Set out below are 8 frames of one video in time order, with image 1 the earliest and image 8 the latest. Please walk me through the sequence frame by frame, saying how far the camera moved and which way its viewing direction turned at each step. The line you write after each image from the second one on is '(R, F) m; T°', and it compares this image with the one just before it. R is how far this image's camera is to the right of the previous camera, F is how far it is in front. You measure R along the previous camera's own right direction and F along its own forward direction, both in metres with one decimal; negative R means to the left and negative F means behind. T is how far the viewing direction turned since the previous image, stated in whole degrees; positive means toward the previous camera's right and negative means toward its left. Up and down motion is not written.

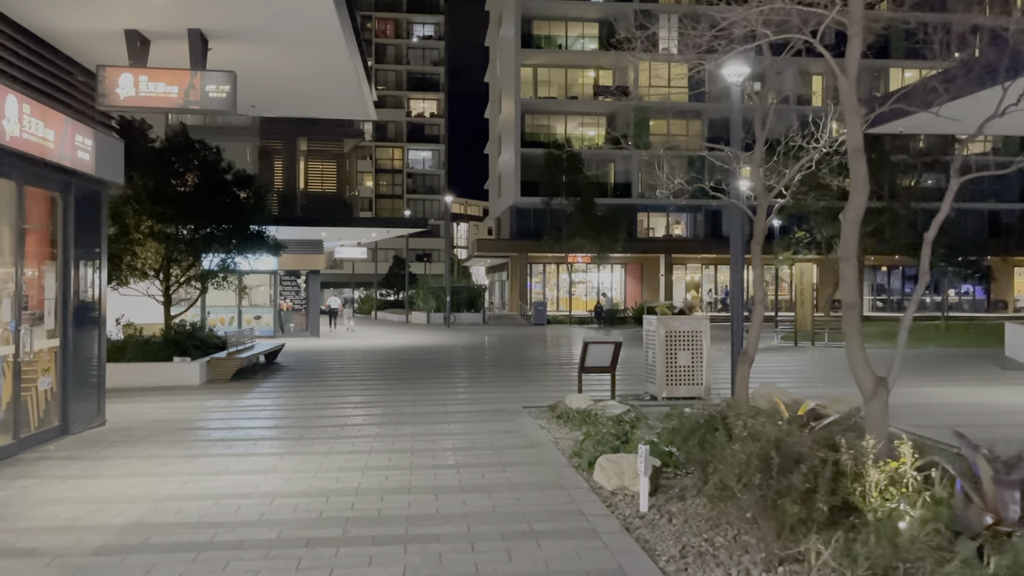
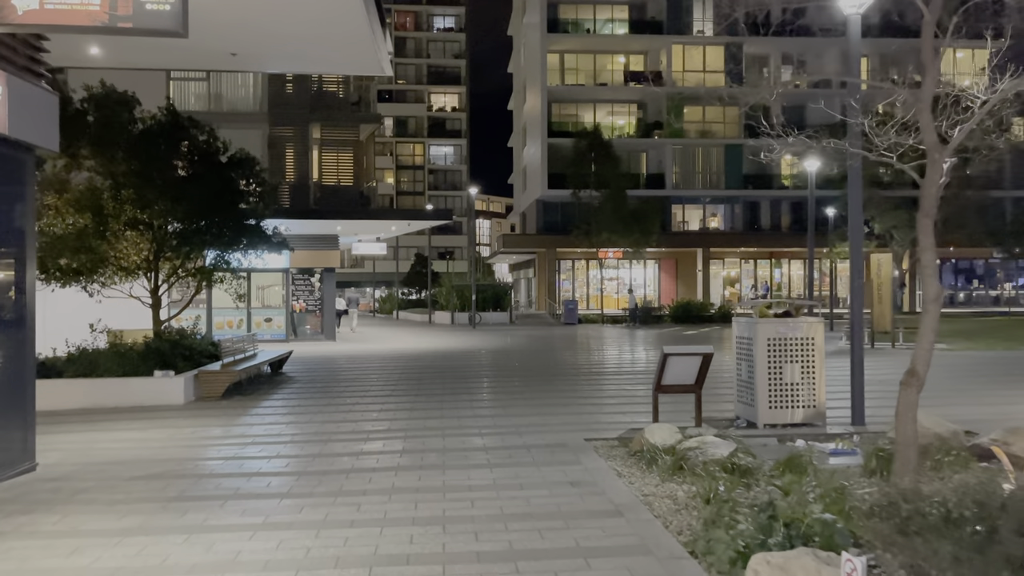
(-0.4, +2.5) m; -2°
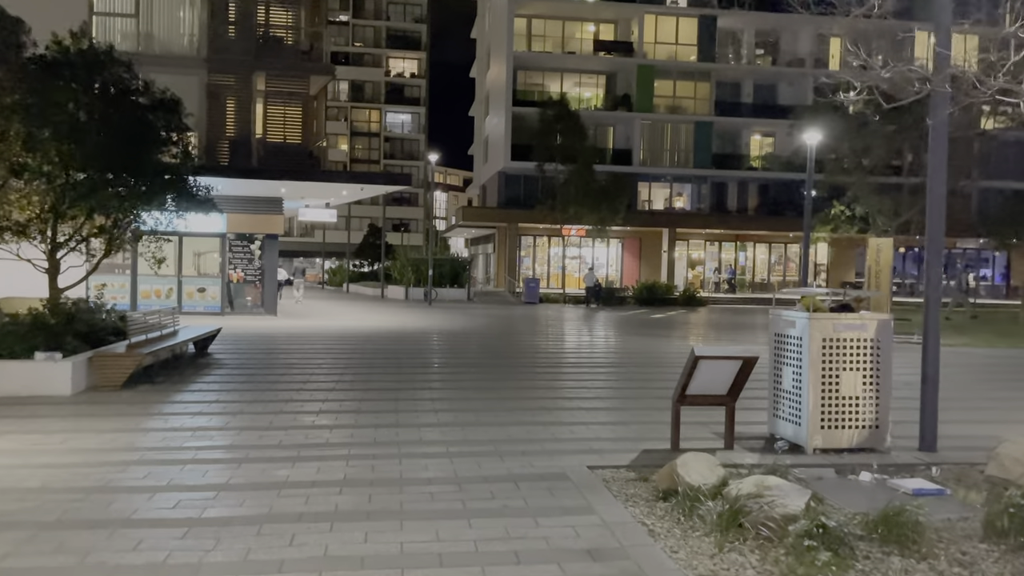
(-0.2, +2.1) m; +3°
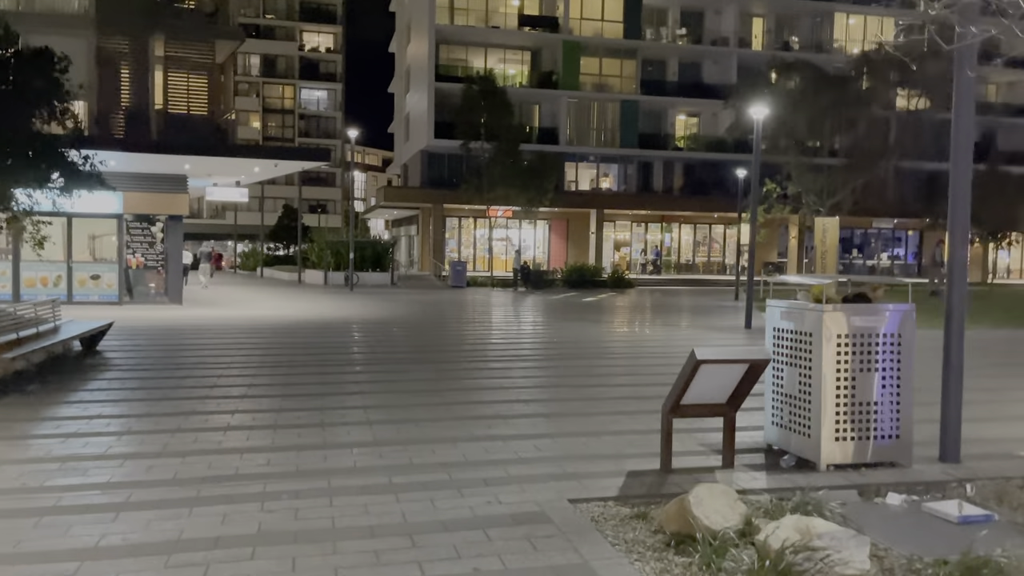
(-0.2, +1.3) m; +6°
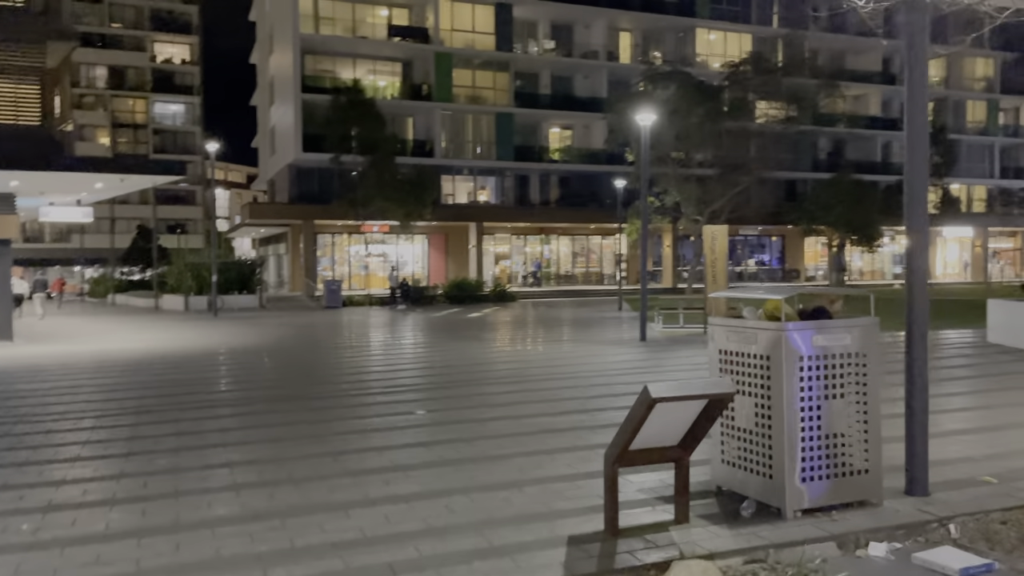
(-0.2, +1.1) m; +9°
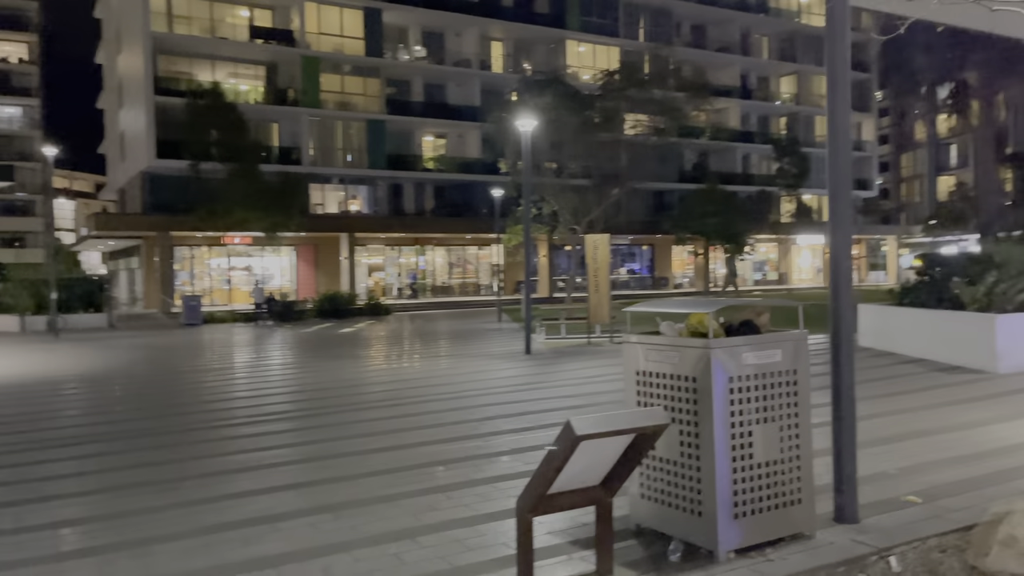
(-0.1, +0.8) m; +9°
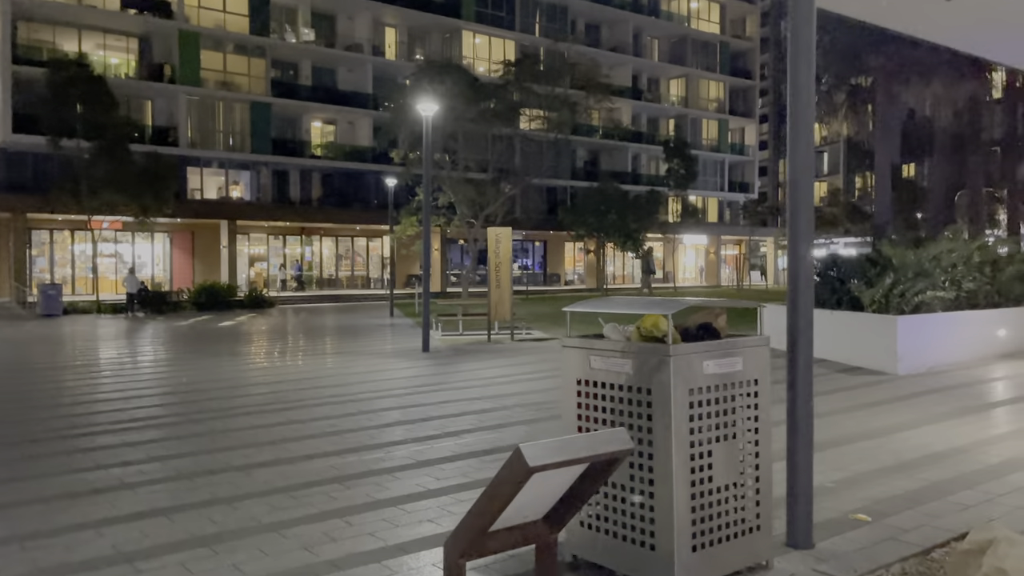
(-0.2, +0.7) m; +8°
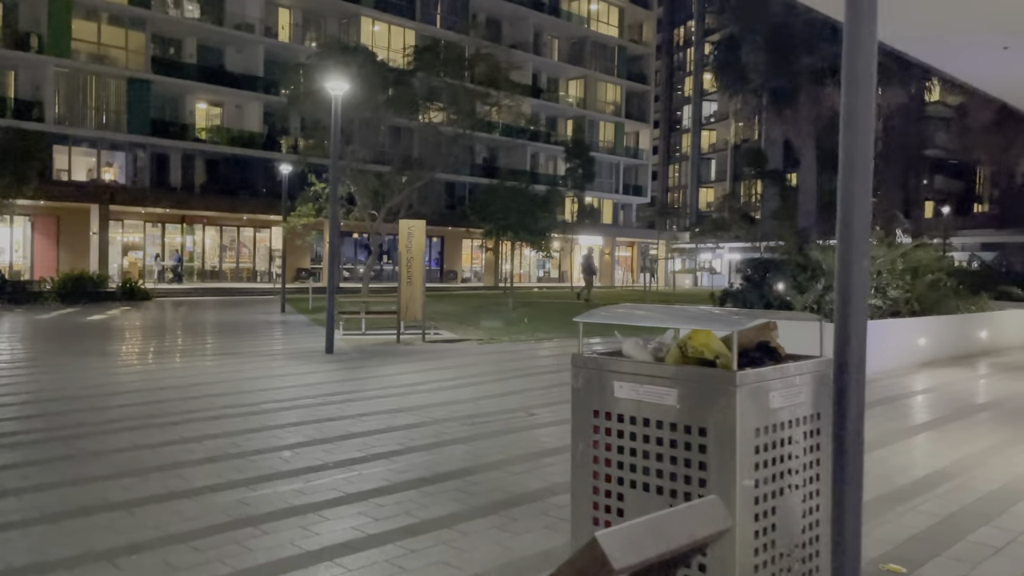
(-0.4, +1.0) m; +8°
